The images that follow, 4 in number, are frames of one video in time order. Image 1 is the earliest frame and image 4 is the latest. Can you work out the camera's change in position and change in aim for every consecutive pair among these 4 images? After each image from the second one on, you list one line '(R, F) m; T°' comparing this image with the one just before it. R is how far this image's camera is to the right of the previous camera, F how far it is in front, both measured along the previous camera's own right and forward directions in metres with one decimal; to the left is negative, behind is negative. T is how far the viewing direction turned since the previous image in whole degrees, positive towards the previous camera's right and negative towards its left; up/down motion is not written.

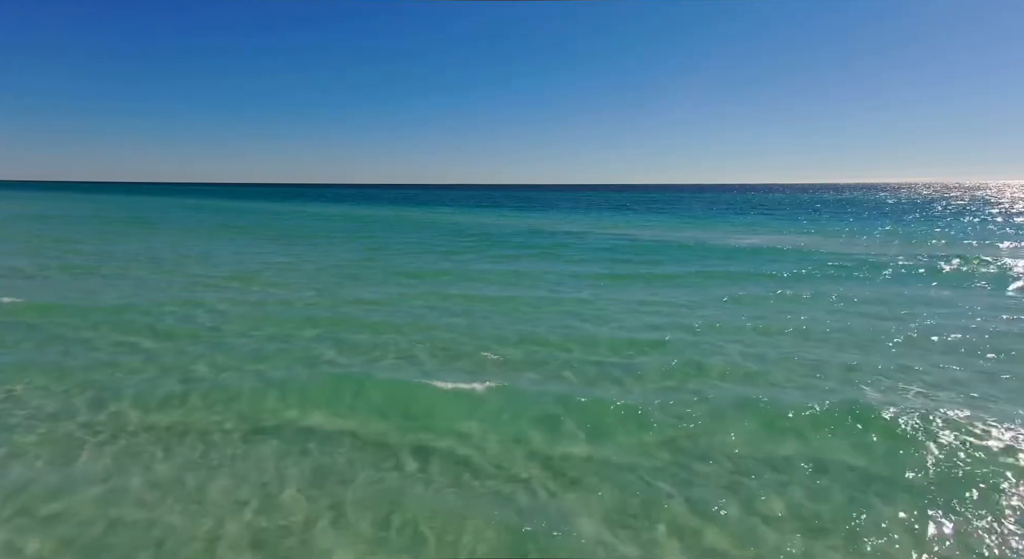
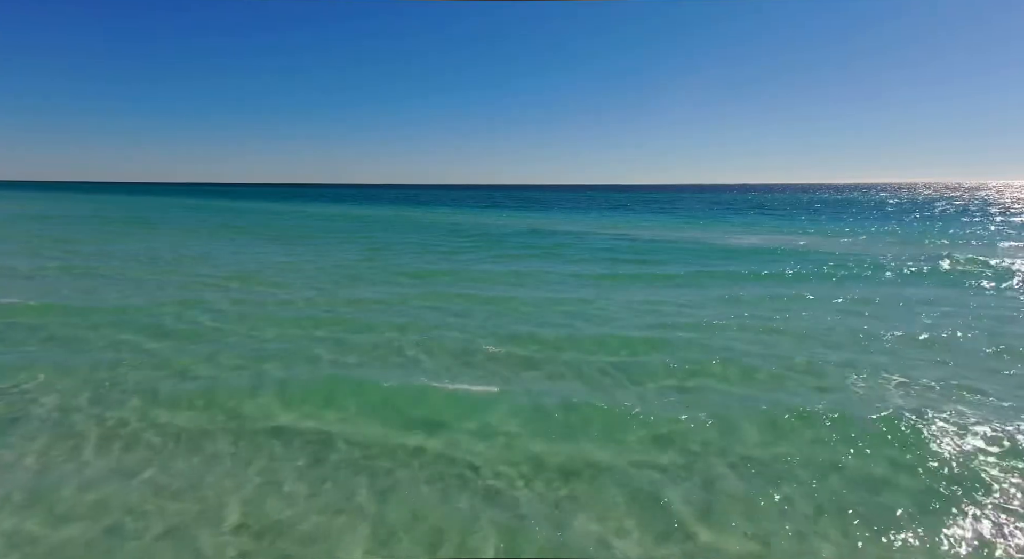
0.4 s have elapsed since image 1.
(-0.9, -0.8) m; 0°
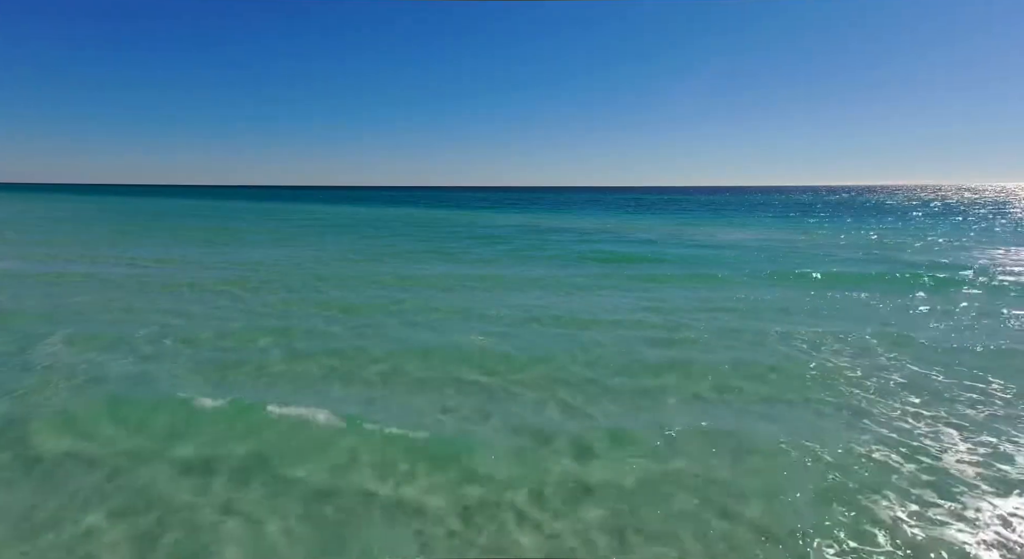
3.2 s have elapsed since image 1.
(+0.8, +0.8) m; 0°
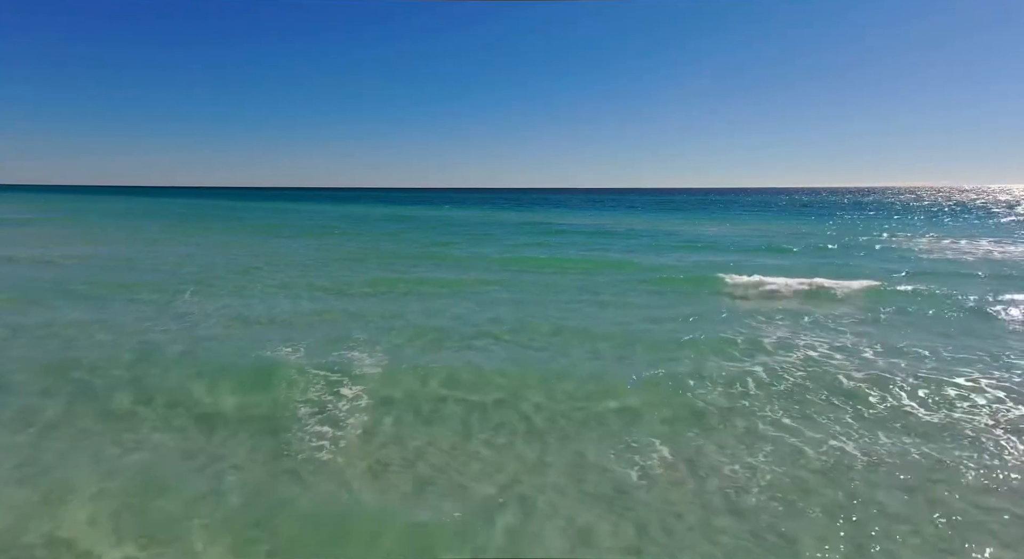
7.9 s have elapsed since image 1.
(+0.3, -0.1) m; -4°
